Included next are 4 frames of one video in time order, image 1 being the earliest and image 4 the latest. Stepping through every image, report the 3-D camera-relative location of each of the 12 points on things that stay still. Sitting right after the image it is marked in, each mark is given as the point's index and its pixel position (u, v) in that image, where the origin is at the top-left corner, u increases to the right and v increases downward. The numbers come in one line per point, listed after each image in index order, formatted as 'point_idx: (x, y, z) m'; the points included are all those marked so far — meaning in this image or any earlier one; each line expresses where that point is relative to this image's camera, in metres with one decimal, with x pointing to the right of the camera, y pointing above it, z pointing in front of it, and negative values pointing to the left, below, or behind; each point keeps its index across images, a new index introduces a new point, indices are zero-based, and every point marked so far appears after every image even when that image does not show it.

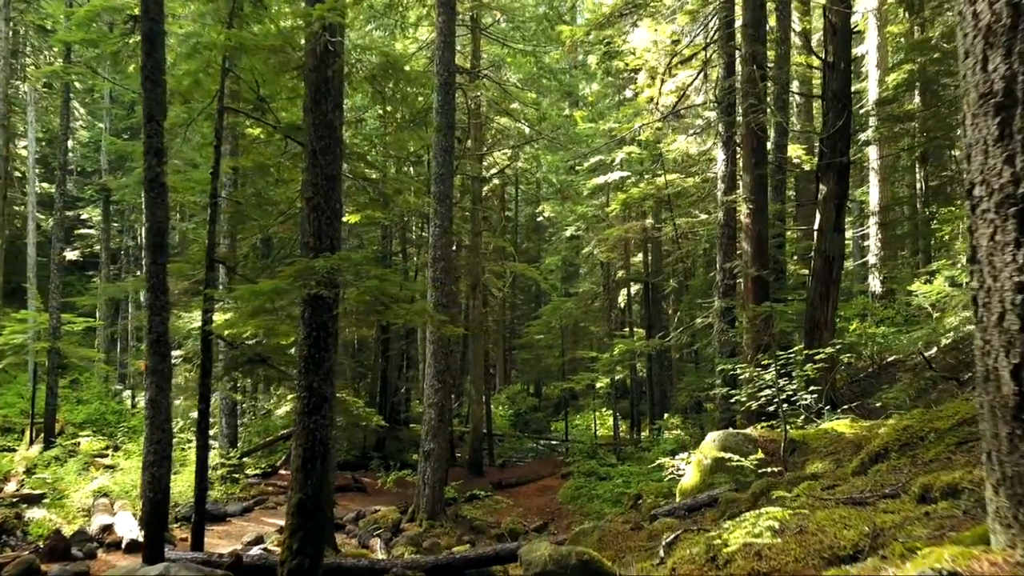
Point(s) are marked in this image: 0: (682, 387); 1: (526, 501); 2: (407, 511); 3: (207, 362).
0: (+3.7, -2.1, +16.8) m
1: (+0.3, -4.4, +16.1) m
2: (-1.8, -3.8, +13.2) m
3: (-3.1, -0.8, +8.0) m
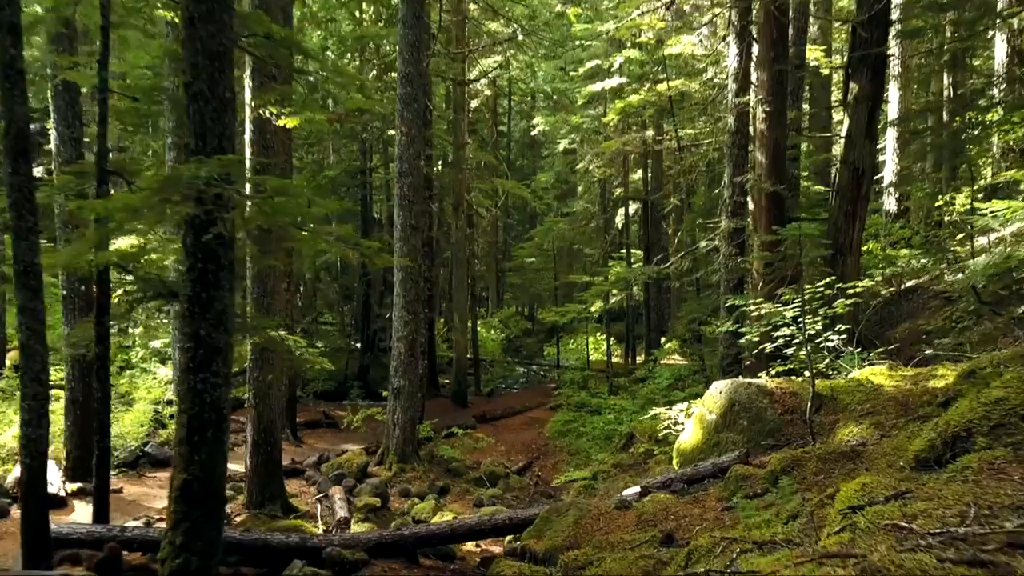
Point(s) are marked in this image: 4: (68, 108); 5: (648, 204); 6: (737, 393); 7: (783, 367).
0: (+3.4, -0.5, +15.4) m
1: (0.0, -2.8, +15.0) m
2: (-2.1, -2.6, +12.1) m
3: (-3.4, -0.1, +6.6) m
4: (-5.1, +2.1, +8.9) m
5: (+3.2, +2.0, +18.6) m
6: (+1.8, -0.8, +6.1) m
7: (+2.4, -0.7, +6.8) m
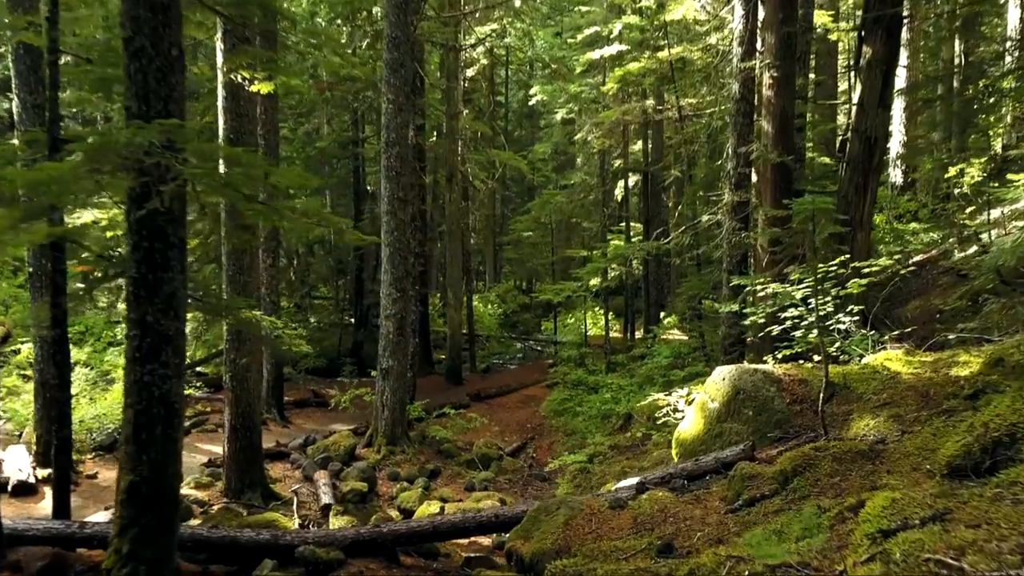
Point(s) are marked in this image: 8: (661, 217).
0: (+3.3, -0.1, +14.9) m
1: (-0.1, -2.4, +14.6) m
2: (-2.2, -2.2, +11.7) m
3: (-3.5, +0.1, +6.1) m
4: (-5.2, +2.3, +8.3) m
5: (+3.1, +2.6, +18.0) m
6: (+1.7, -0.7, +5.7) m
7: (+2.3, -0.5, +6.4) m
8: (+3.8, +1.8, +19.9) m
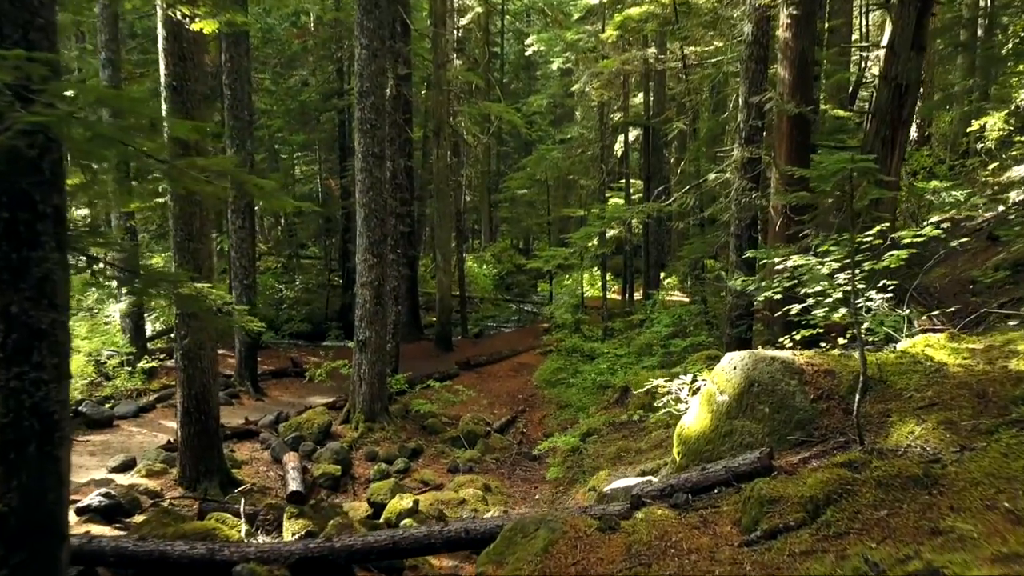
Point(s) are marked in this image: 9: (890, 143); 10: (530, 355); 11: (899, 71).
0: (+3.1, +0.6, +14.1) m
1: (-0.3, -1.7, +13.8) m
2: (-2.4, -1.7, +10.9) m
3: (-3.7, +0.3, +5.2) m
4: (-5.3, +2.6, +7.3) m
5: (+3.0, +3.4, +17.0) m
6: (+1.5, -0.5, +4.8) m
7: (+2.1, -0.3, +5.5) m
8: (+3.6, +2.8, +18.9) m
9: (+3.7, +1.4, +7.7) m
10: (+0.4, -1.4, +16.1) m
11: (+3.7, +2.1, +7.5) m
